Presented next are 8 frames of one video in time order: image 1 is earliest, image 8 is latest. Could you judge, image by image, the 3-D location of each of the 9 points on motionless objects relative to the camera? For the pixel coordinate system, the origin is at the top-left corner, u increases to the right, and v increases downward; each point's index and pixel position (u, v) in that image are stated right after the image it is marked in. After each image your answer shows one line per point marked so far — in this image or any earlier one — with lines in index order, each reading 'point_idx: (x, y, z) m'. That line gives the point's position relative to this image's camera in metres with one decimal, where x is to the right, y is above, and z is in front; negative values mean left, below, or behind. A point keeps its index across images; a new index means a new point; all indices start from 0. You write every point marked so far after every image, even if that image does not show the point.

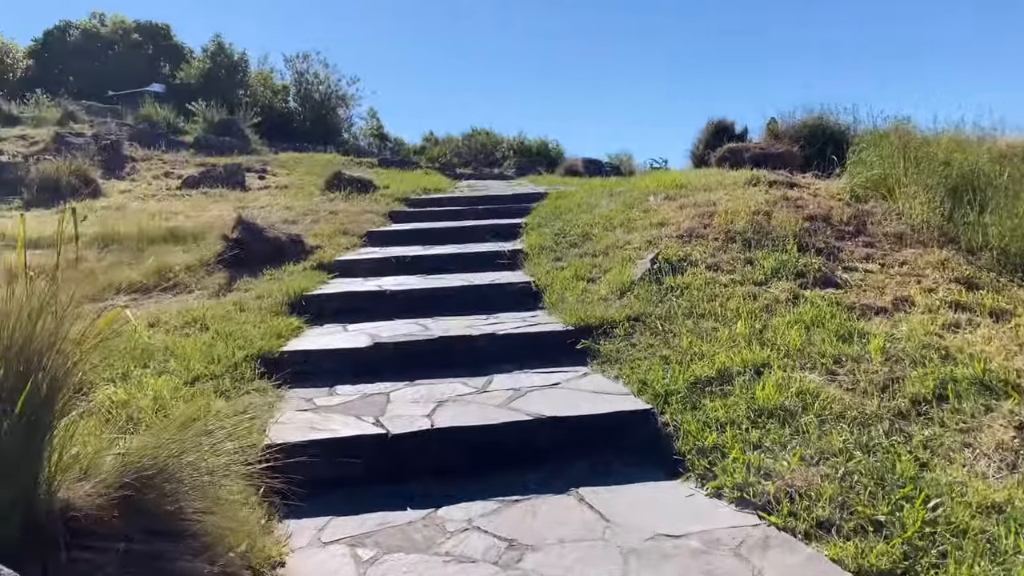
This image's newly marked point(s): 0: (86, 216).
0: (-3.6, +0.6, +7.2) m
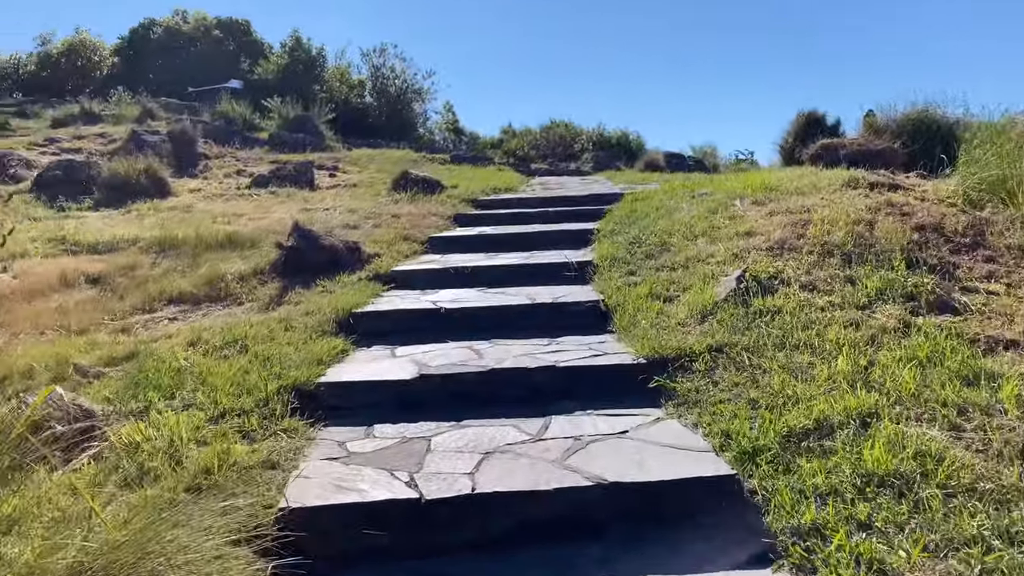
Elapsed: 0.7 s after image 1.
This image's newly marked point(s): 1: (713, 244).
0: (-3.0, +0.6, +7.1) m
1: (+1.1, +0.2, +4.8) m
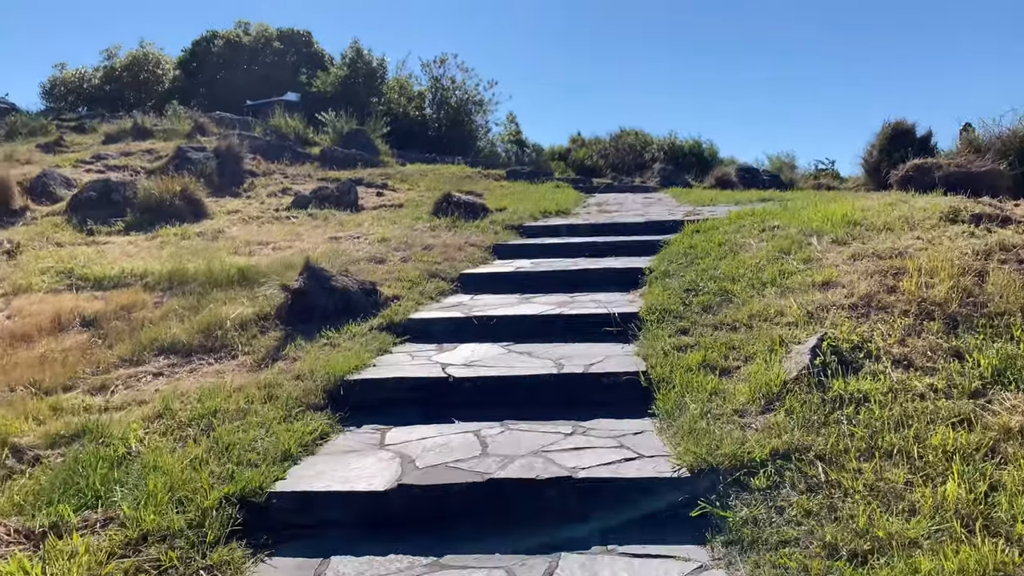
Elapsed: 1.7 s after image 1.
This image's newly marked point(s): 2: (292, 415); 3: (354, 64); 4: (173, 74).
0: (-2.6, +0.3, +6.6) m
1: (+1.3, 0.0, +4.0) m
2: (-0.8, -0.5, +3.2) m
3: (-3.0, +4.3, +16.4) m
4: (-6.8, +4.3, +17.2) m
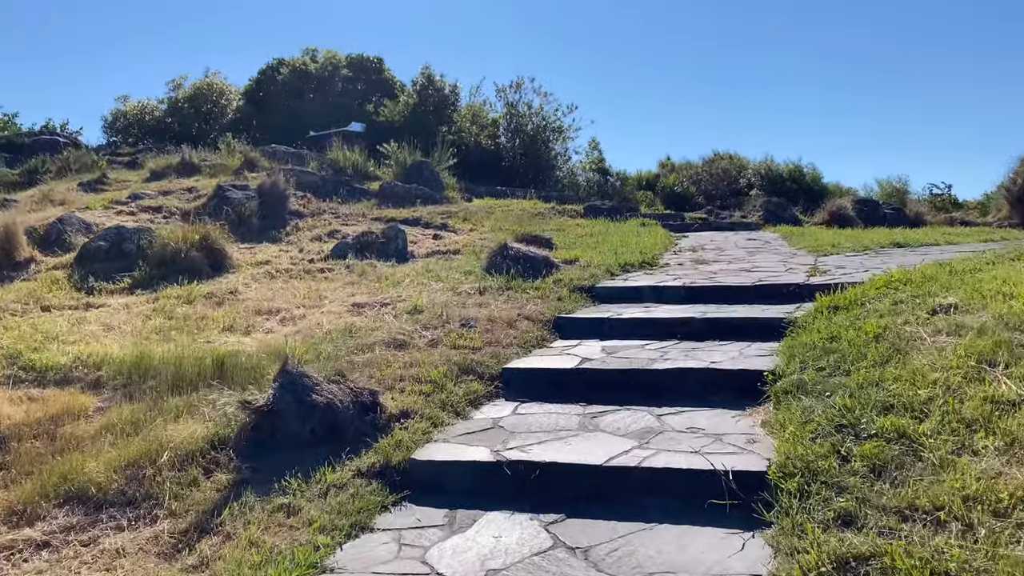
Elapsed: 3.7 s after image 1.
0: (-2.2, -0.2, +5.4) m
1: (+1.4, -0.5, +2.4) m
2: (-0.8, -0.9, +1.8) m
3: (-1.5, +3.5, +15.3) m
4: (-5.2, +3.5, +16.4) m
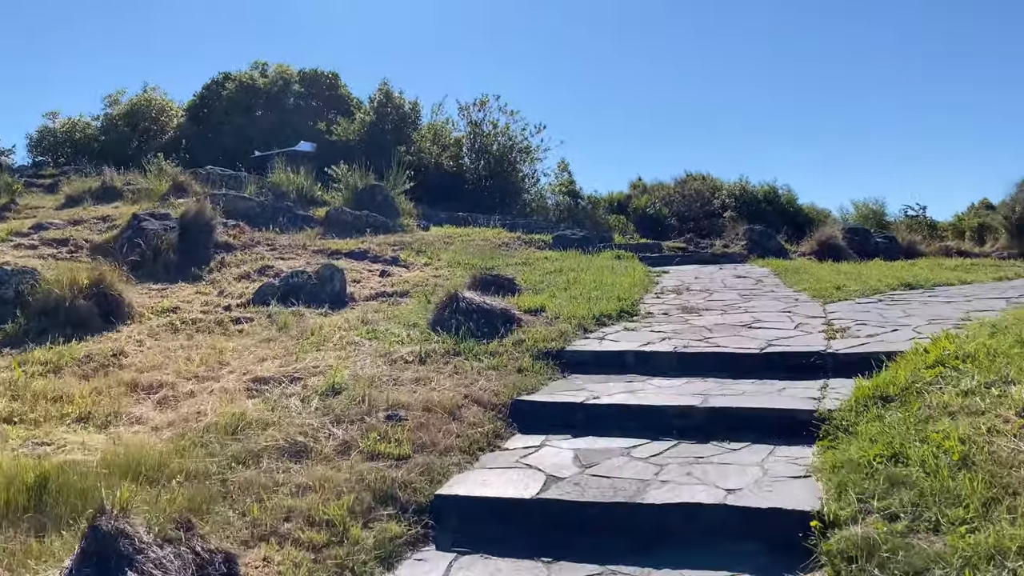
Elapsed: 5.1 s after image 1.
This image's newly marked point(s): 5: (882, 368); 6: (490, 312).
0: (-2.5, -0.5, +4.2) m
1: (+1.2, -0.8, +1.3) m
2: (-0.9, -1.2, +0.7) m
3: (-2.1, +3.0, +14.1) m
4: (-5.9, +2.9, +15.2) m
5: (+1.6, -0.3, +3.8) m
6: (-0.1, -0.2, +5.0) m
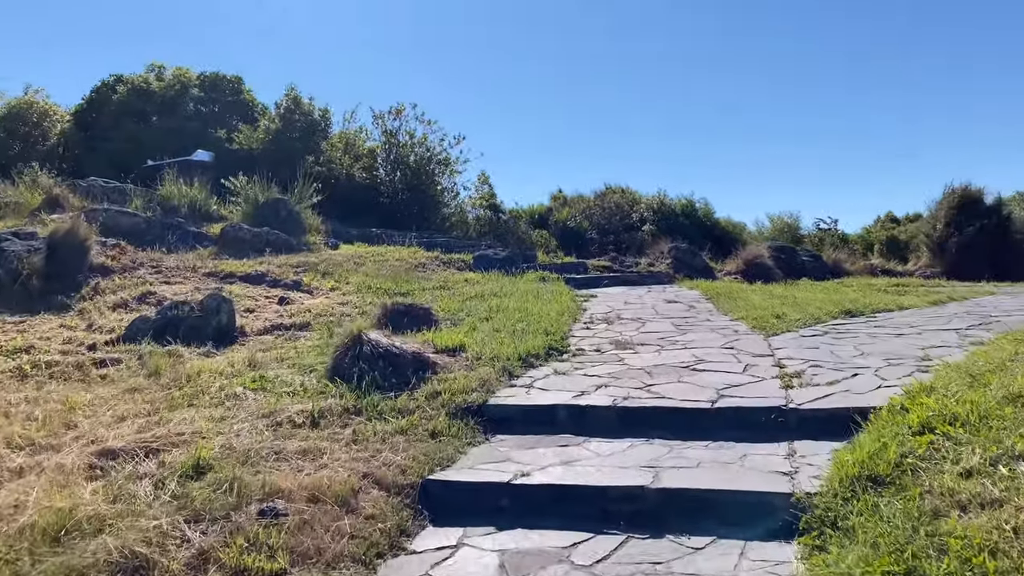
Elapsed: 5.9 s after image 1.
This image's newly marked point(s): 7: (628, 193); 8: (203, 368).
0: (-2.8, -0.7, +3.3) m
1: (+1.1, -0.9, +0.7) m
2: (-0.9, -1.3, -0.1) m
3: (-3.4, +2.7, +13.2) m
4: (-7.2, +2.6, +13.9) m
5: (+1.3, -0.5, +3.2) m
6: (-0.6, -0.4, +4.3) m
7: (+2.3, +1.8, +16.9) m
8: (-1.7, -0.5, +4.8) m
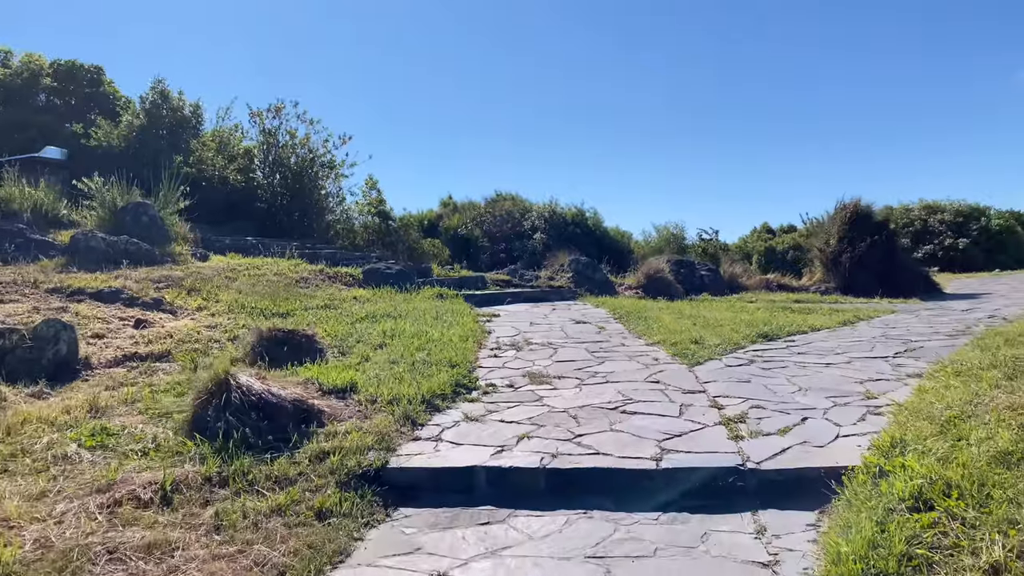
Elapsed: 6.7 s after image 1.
0: (-3.1, -0.8, +2.2) m
1: (+1.2, -1.0, +0.2) m
2: (-0.7, -1.4, -0.9) m
3: (-5.0, +2.5, +12.0) m
4: (-8.8, +2.4, +12.2) m
5: (+1.0, -0.7, +2.7) m
6: (-1.0, -0.5, +3.5) m
7: (+0.2, +1.6, +16.4) m
8: (-2.2, -0.6, +3.9) m
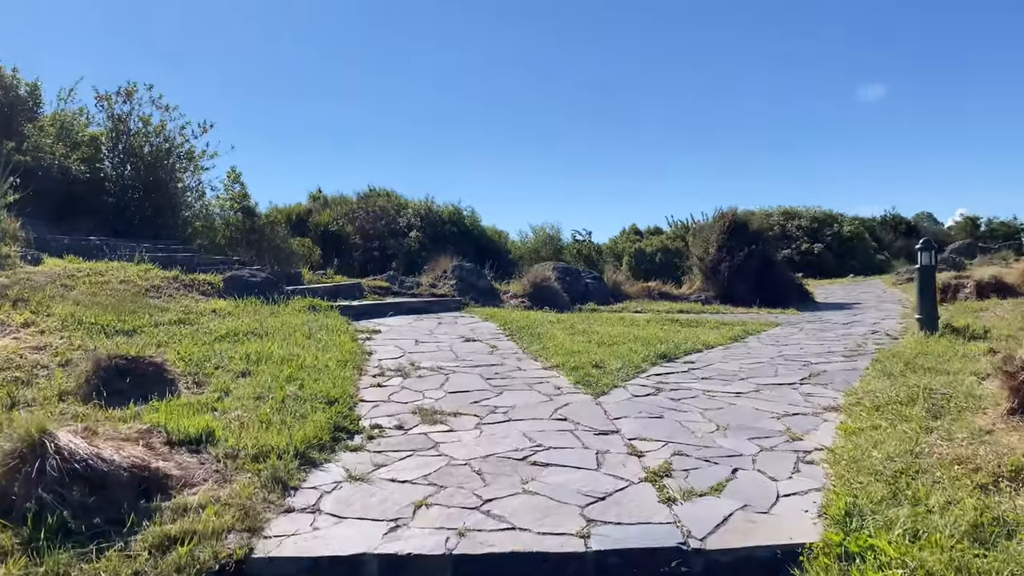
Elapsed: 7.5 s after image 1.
0: (-3.2, -0.9, +1.2) m
1: (+1.3, -1.2, -0.2) m
2: (-0.4, -1.6, -1.6) m
3: (-6.5, +2.5, +10.6) m
4: (-10.3, +2.5, +10.2) m
5: (+0.8, -0.8, +2.3) m
6: (-1.3, -0.6, +2.8) m
7: (-2.0, +1.6, +15.7) m
8: (-2.6, -0.7, +3.0) m
